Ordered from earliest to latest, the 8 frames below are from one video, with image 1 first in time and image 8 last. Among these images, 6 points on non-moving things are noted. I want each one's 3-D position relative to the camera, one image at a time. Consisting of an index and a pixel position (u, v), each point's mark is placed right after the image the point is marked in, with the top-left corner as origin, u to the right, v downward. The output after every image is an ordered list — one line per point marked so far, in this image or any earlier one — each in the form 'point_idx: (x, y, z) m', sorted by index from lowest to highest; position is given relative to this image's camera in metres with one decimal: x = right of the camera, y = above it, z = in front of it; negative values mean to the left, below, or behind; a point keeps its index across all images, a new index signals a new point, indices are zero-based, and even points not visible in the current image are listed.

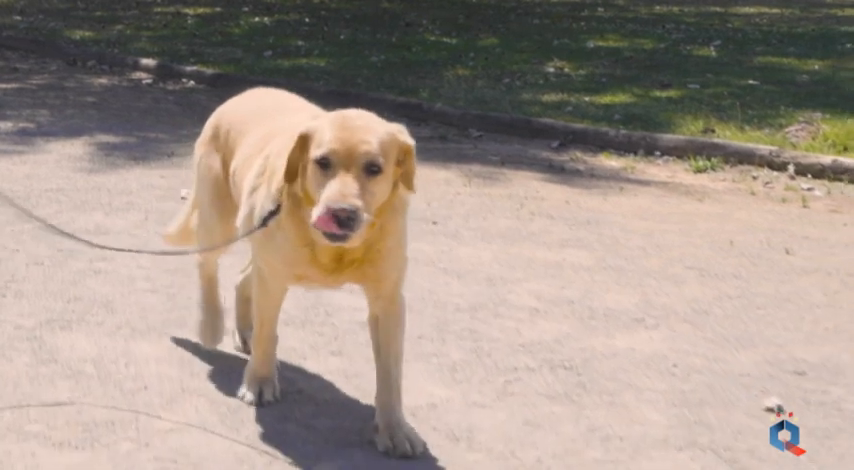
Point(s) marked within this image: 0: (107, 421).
0: (-1.2, -0.7, +5.0) m
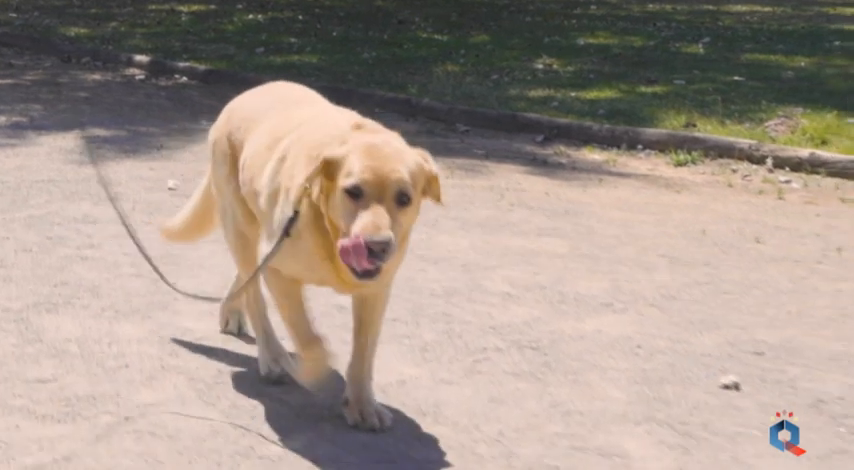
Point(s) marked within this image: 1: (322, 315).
0: (-1.3, -0.6, +5.2) m
1: (-0.5, -0.4, +6.4) m
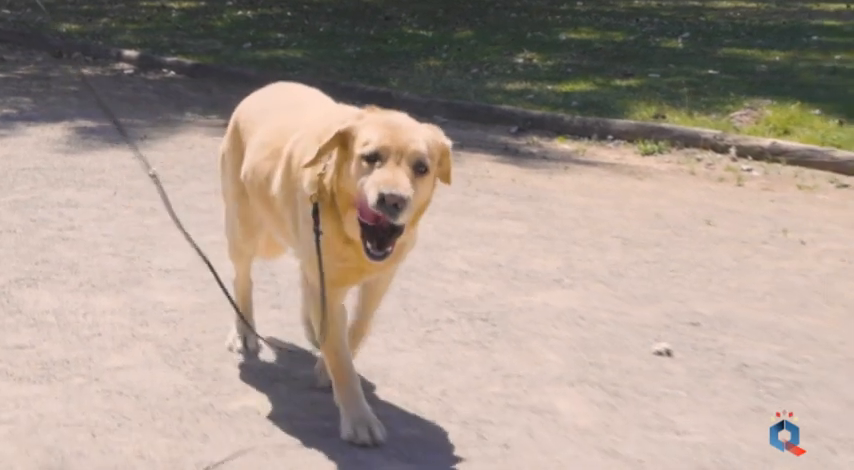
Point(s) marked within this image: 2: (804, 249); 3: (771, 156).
0: (-1.5, -0.5, +5.6) m
1: (-0.7, -0.3, +6.8) m
2: (+2.2, -0.1, +8.0) m
3: (+2.9, +0.7, +11.4) m
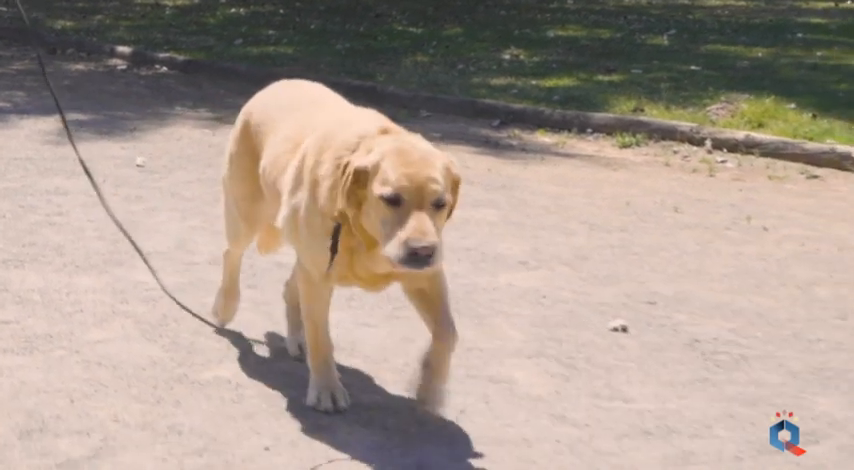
0: (-1.6, -0.4, +5.9) m
1: (-0.9, -0.2, +7.1) m
2: (+2.1, 0.0, +8.3) m
3: (+2.7, +0.7, +11.7) m
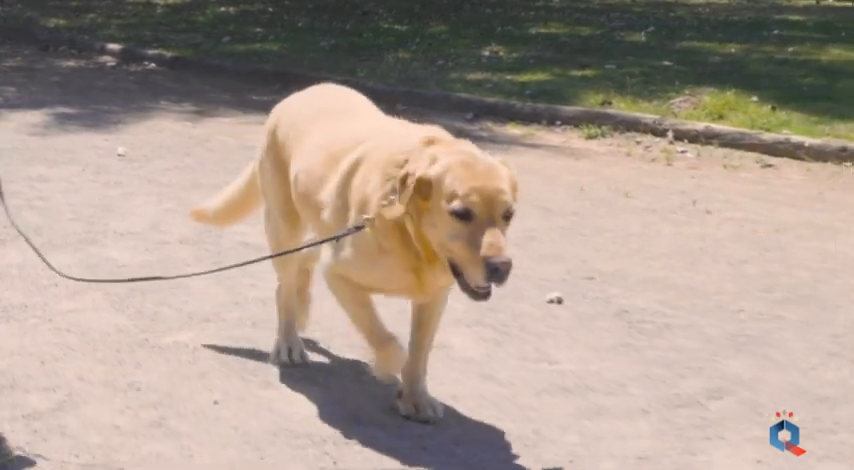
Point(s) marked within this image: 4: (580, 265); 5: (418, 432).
0: (-1.9, -0.3, +6.4) m
1: (-1.1, -0.1, +7.6) m
2: (+1.8, +0.1, +8.8) m
3: (+2.5, +0.9, +12.2) m
4: (+0.8, -0.2, +7.6) m
5: (0.0, -0.7, +5.1) m
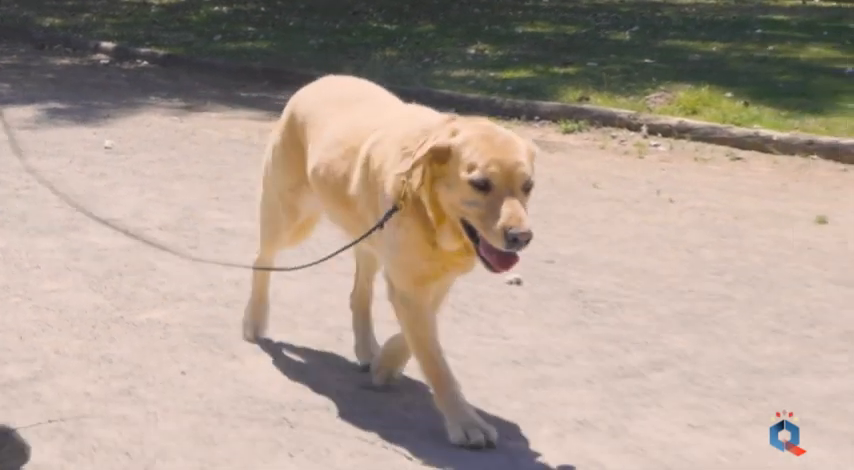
0: (-2.1, -0.2, +6.7) m
1: (-1.3, 0.0, +8.0) m
2: (+1.6, +0.2, +9.2) m
3: (+2.3, +0.9, +12.5) m
4: (+0.7, -0.1, +7.9) m
5: (-0.2, -0.6, +5.4) m
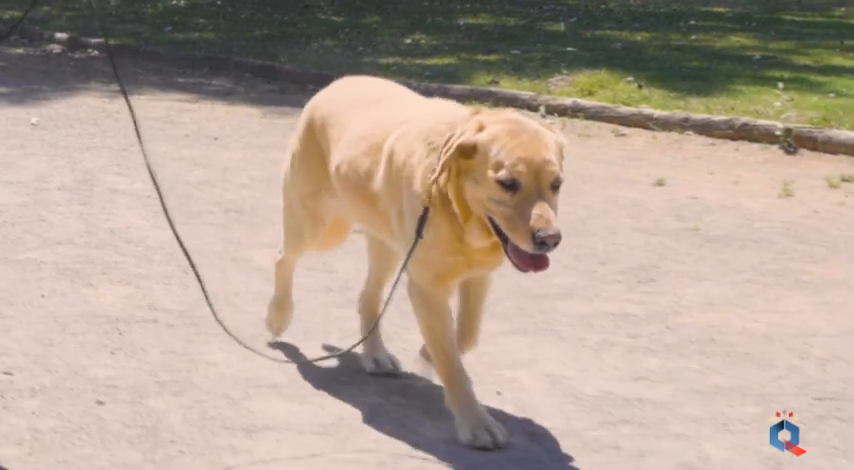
0: (-3.0, 0.0, +7.8) m
1: (-2.2, +0.3, +9.0) m
2: (+0.8, +0.5, +10.2) m
3: (+1.4, +1.2, +13.6) m
4: (-0.2, +0.2, +9.0) m
5: (-1.1, -0.4, +6.5) m
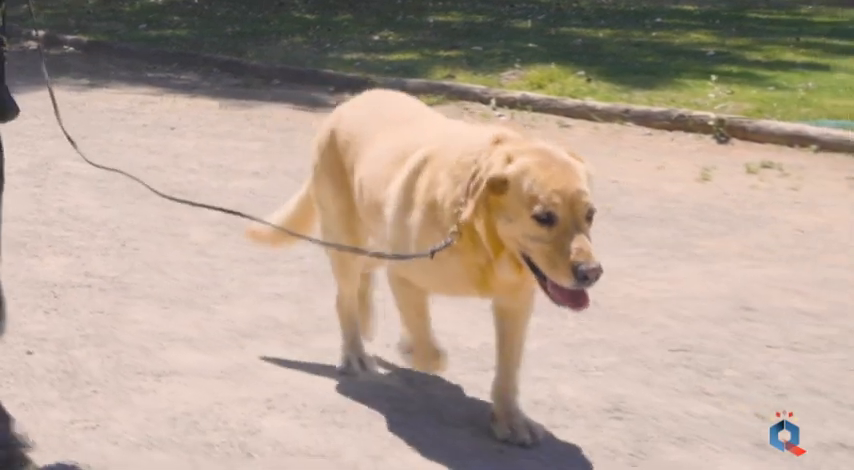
0: (-3.4, +0.2, +8.4) m
1: (-2.6, +0.4, +9.6) m
2: (+0.3, +0.6, +10.8) m
3: (+1.0, +1.4, +14.2) m
4: (-0.7, +0.3, +9.6) m
5: (-1.5, -0.2, +7.1) m
